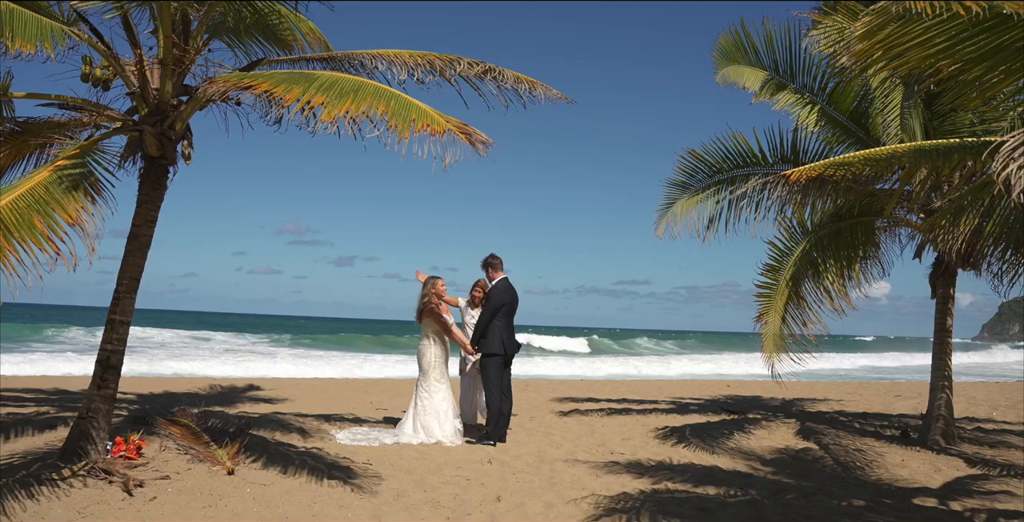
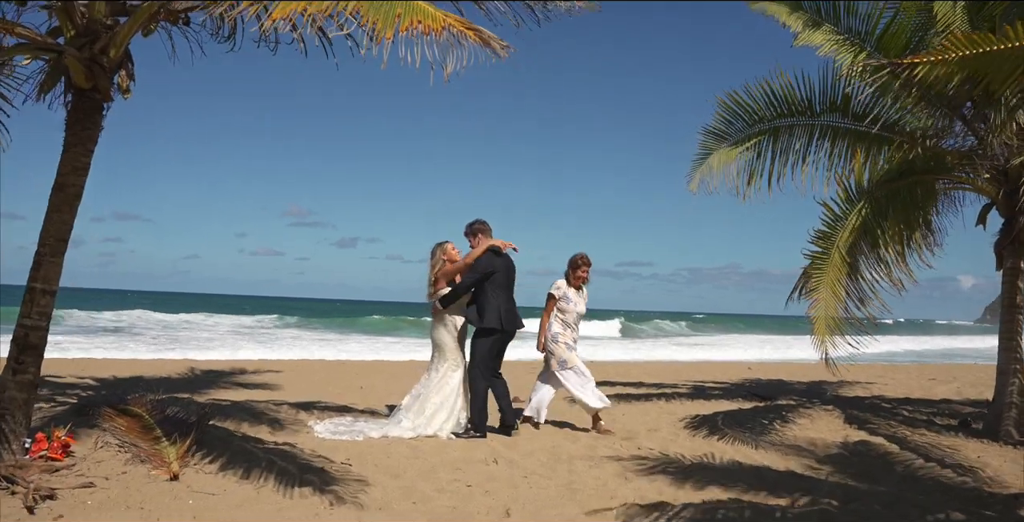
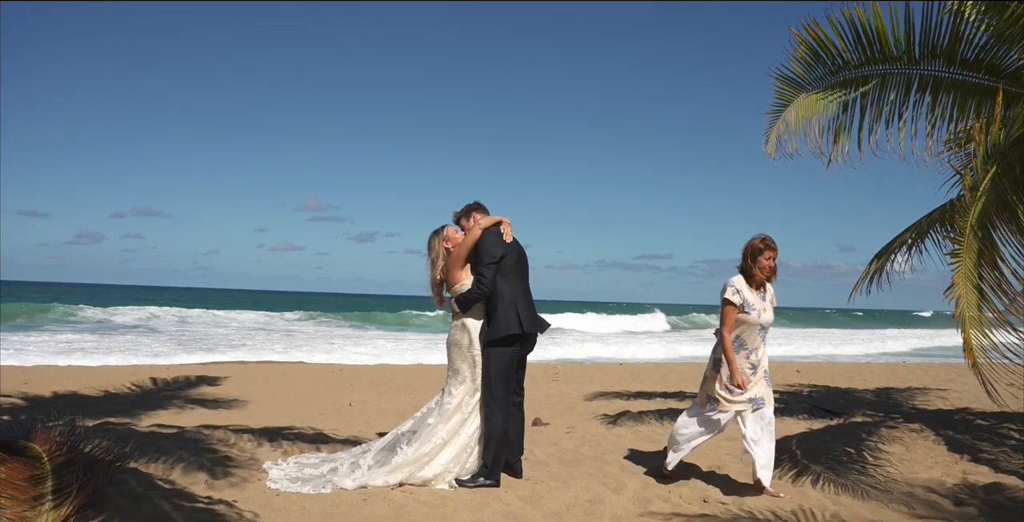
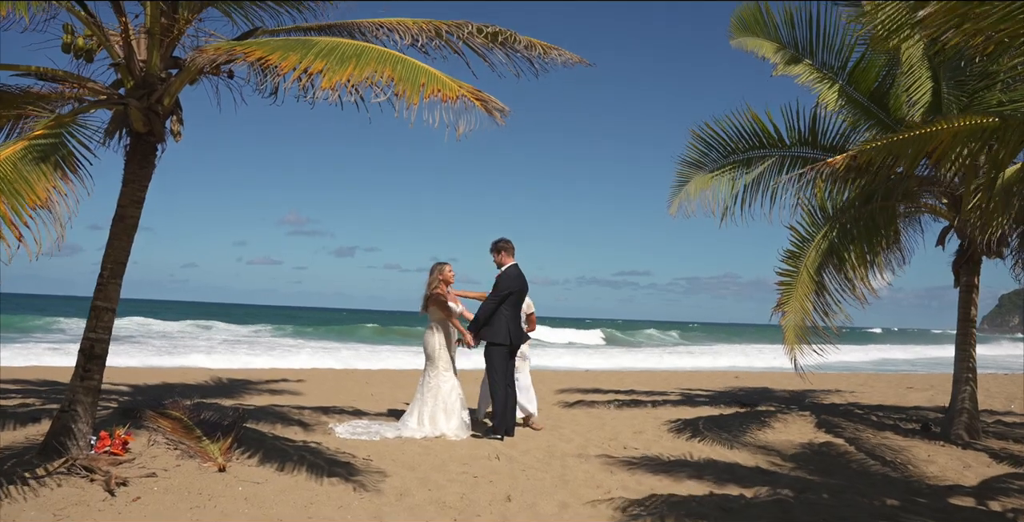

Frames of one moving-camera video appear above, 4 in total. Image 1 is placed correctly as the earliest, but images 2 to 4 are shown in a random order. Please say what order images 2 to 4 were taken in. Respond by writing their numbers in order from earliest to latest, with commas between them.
4, 2, 3
